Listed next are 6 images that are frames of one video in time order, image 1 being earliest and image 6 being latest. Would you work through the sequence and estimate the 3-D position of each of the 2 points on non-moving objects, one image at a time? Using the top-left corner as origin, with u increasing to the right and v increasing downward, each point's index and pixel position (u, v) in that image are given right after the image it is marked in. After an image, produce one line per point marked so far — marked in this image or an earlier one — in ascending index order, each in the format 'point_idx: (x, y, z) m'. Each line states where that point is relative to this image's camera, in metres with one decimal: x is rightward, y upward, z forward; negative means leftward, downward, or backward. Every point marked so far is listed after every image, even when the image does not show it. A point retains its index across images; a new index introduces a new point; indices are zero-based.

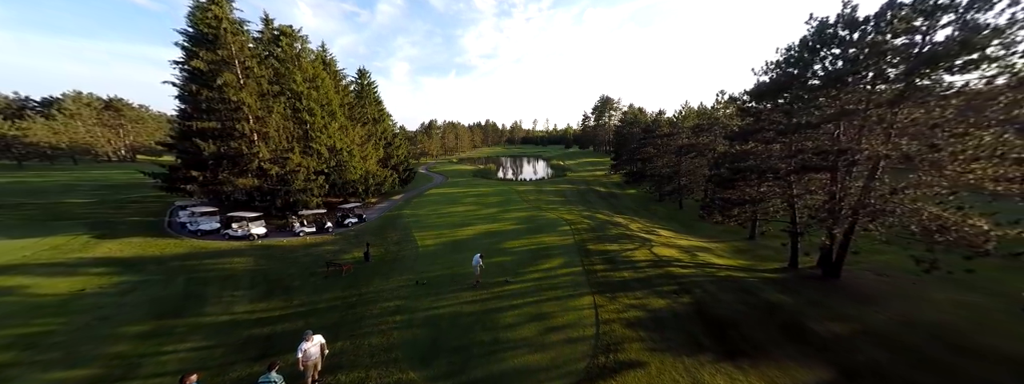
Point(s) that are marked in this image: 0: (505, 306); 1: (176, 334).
0: (-0.3, -4.4, +11.7) m
1: (-11.1, -4.7, +10.1) m
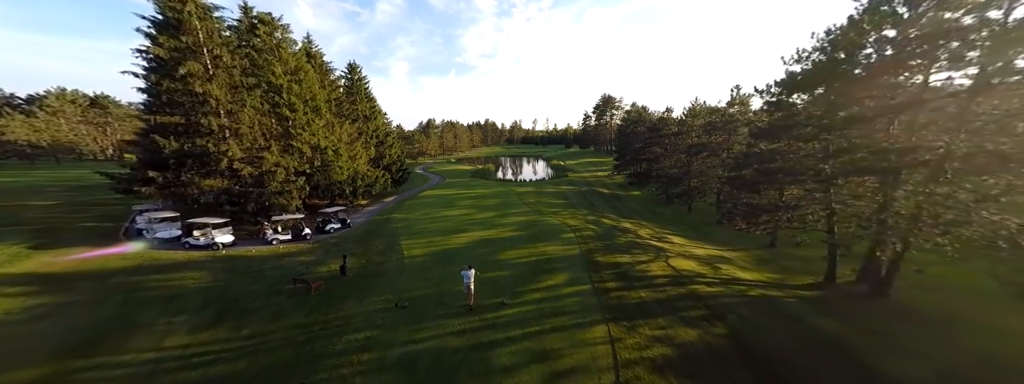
0: (-0.4, -4.6, +9.5) m
1: (-11.2, -4.9, +7.9) m
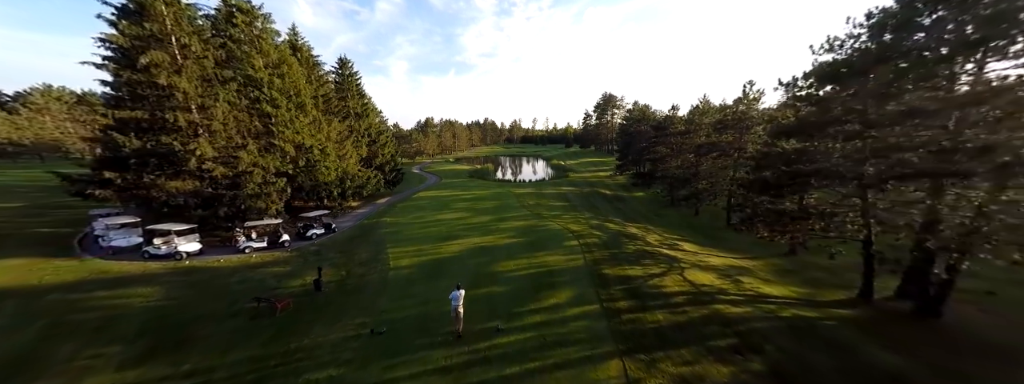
0: (-0.5, -4.8, +7.8) m
1: (-11.3, -5.1, +6.1) m
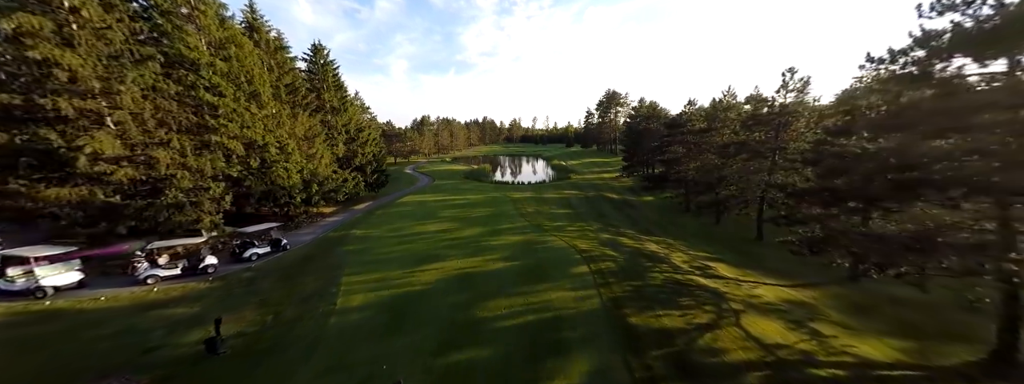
0: (-0.9, -5.3, +3.6) m
1: (-11.7, -5.6, +1.9) m
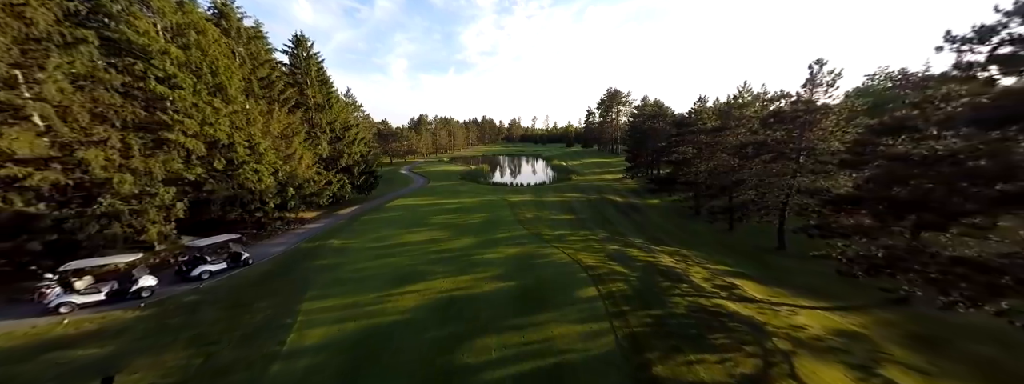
0: (-1.1, -5.7, +1.3) m
1: (-11.9, -5.9, -0.4) m
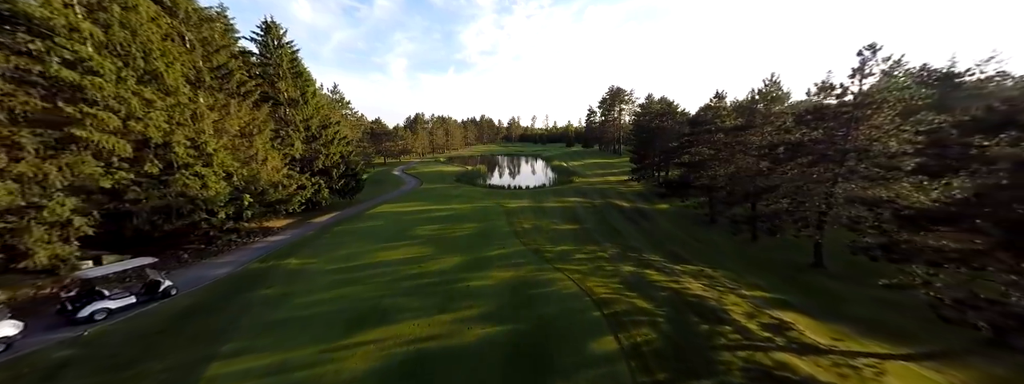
0: (-1.4, -6.2, -1.9) m
1: (-12.2, -6.4, -3.6) m
